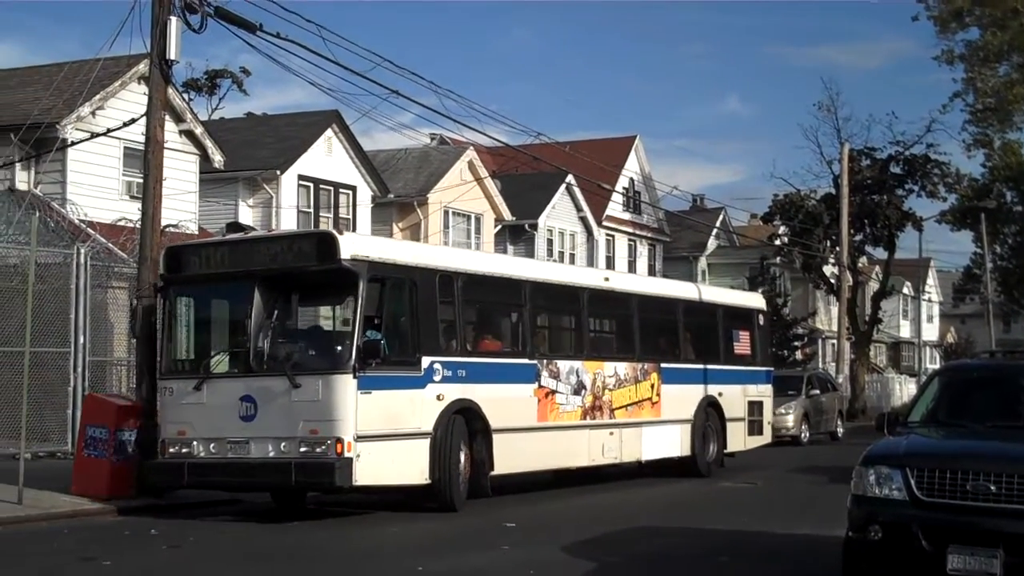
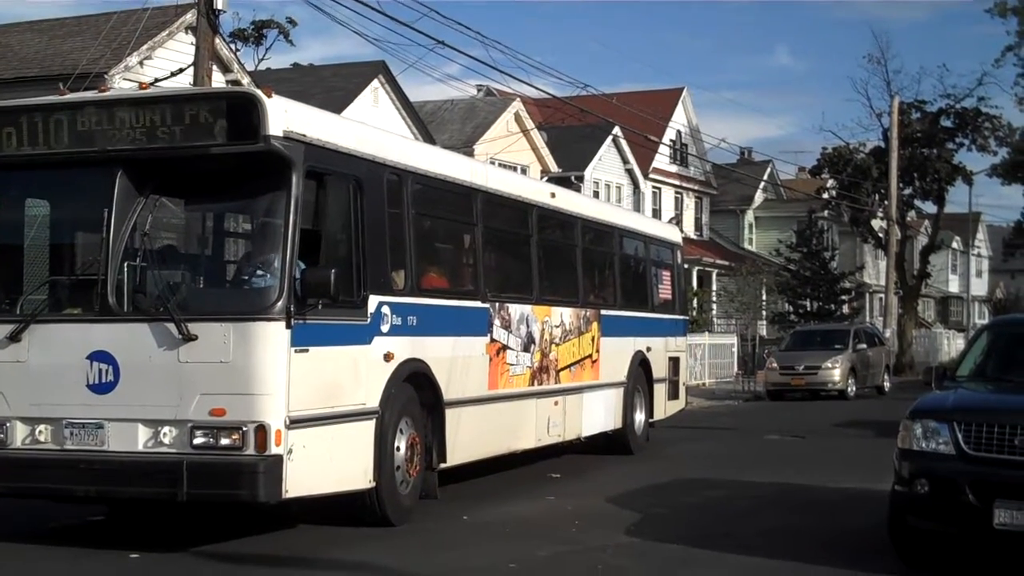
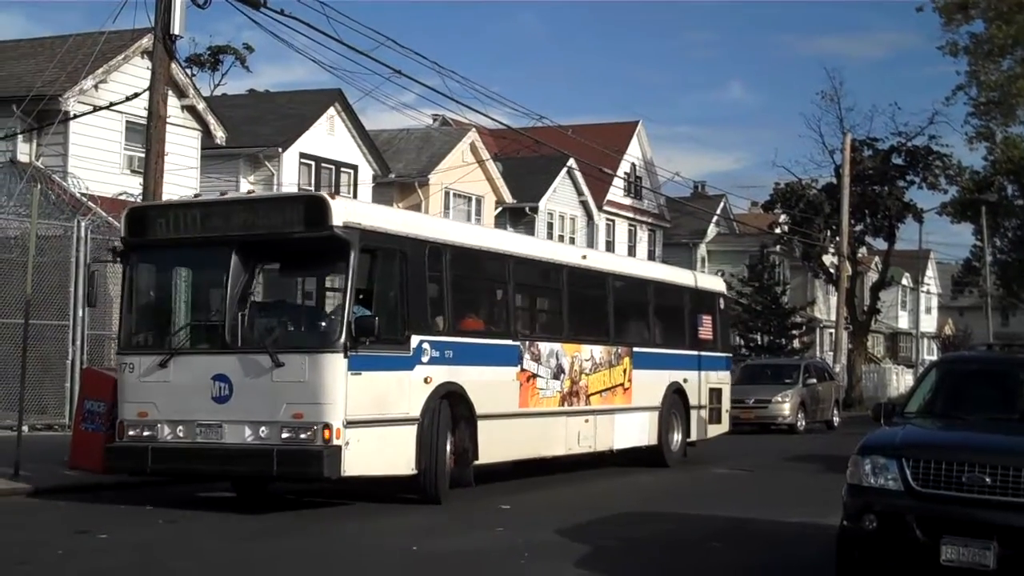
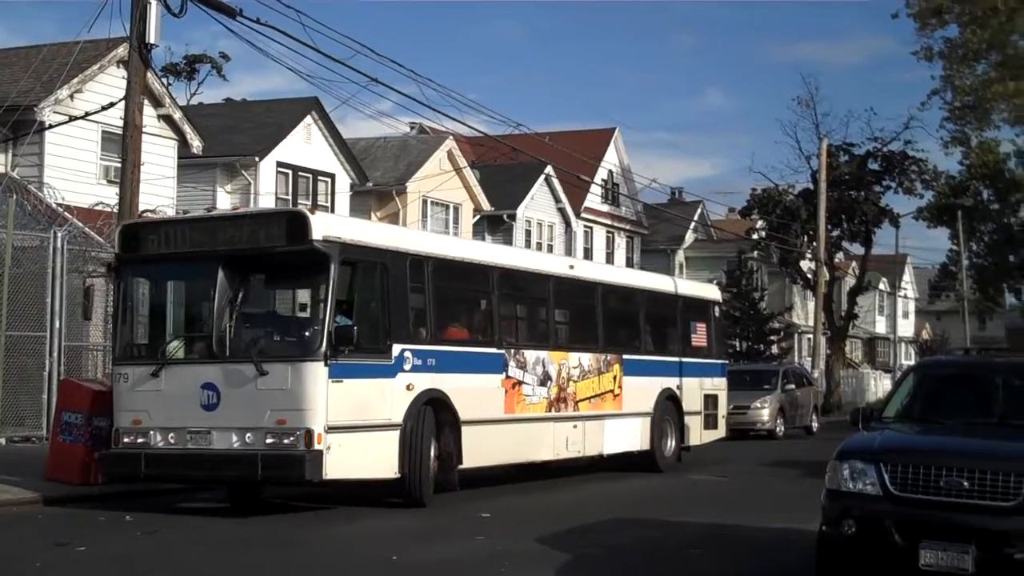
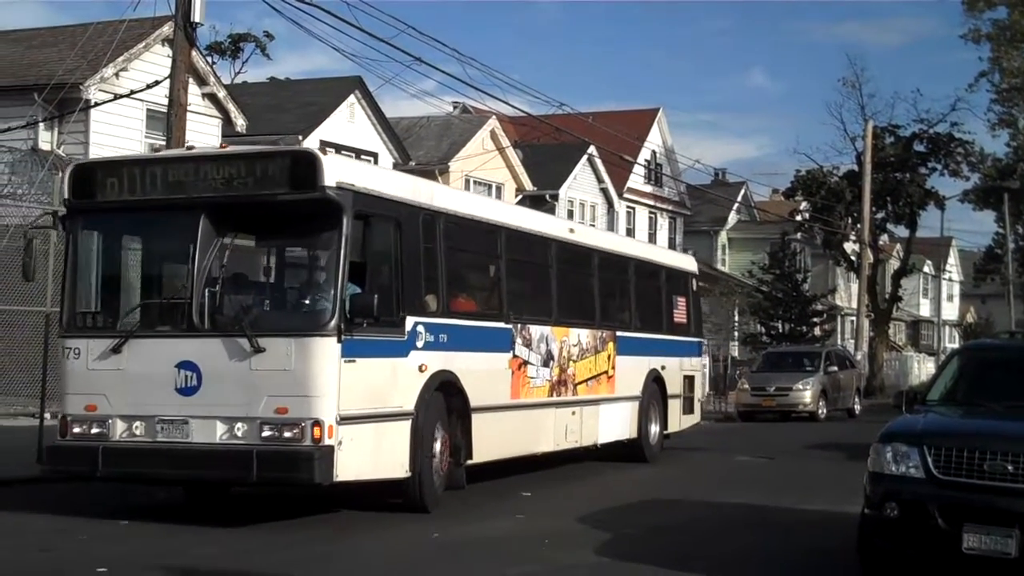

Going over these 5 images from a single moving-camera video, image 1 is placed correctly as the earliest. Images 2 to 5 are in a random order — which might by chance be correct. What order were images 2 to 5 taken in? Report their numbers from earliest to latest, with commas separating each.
4, 3, 5, 2
